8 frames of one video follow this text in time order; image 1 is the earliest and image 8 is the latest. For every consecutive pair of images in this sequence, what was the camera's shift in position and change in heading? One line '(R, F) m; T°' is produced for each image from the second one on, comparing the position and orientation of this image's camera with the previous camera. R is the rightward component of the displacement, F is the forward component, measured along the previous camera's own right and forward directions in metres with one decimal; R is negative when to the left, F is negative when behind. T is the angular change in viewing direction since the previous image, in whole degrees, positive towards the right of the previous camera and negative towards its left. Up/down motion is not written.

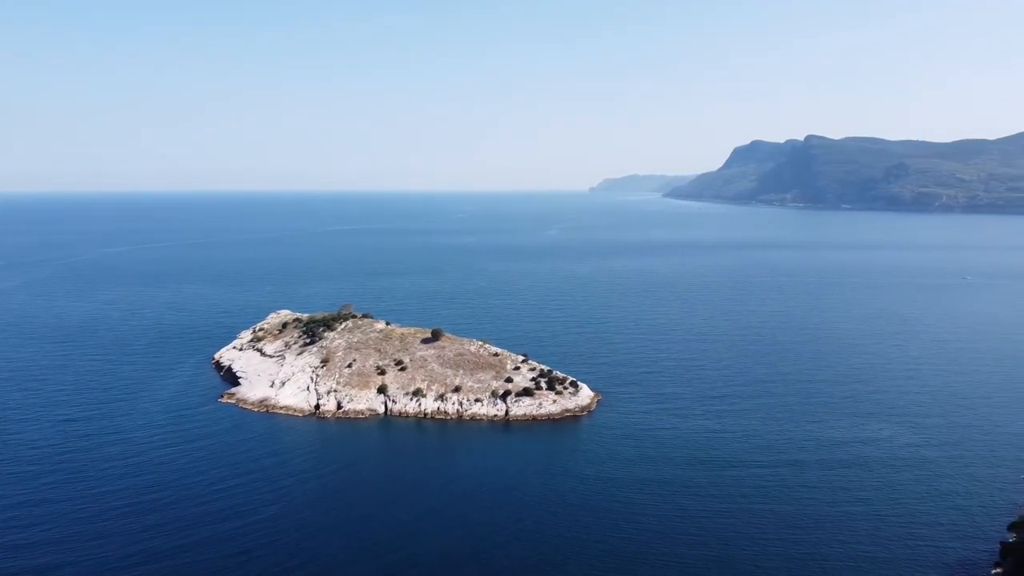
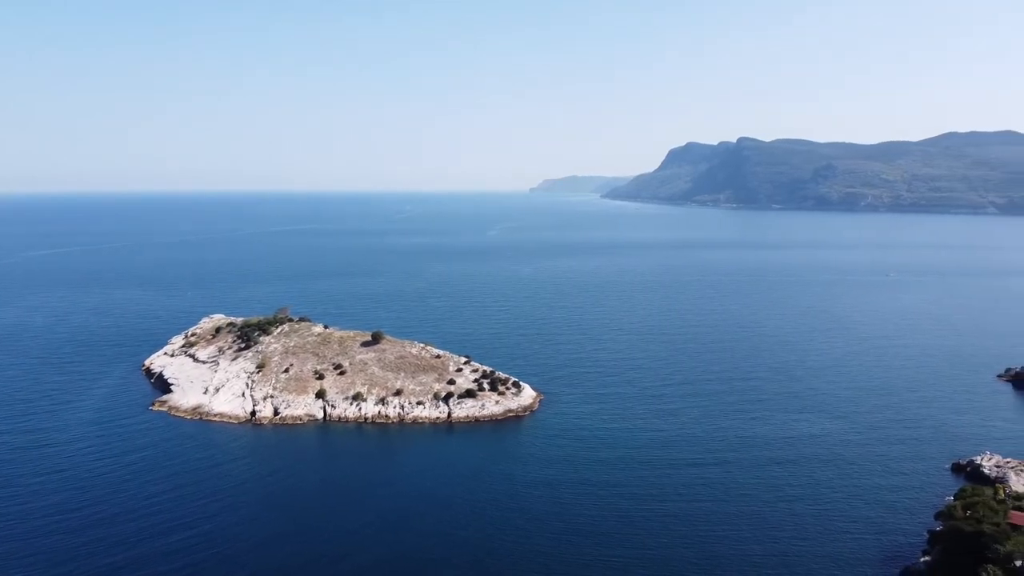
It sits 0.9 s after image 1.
(+2.8, +2.4) m; +4°
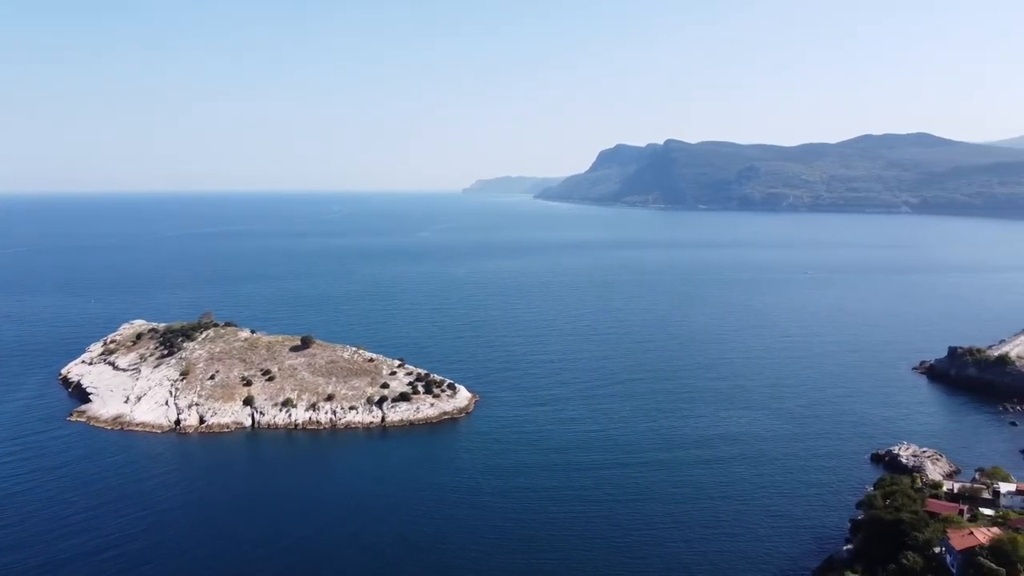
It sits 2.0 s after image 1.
(+0.3, +1.1) m; +5°
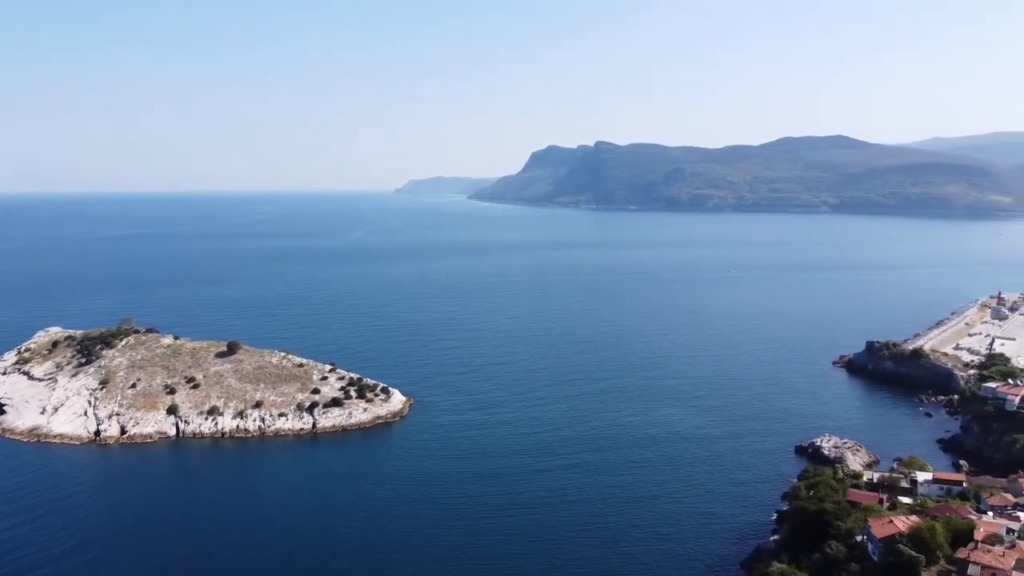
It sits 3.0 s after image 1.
(+0.2, +0.6) m; +5°
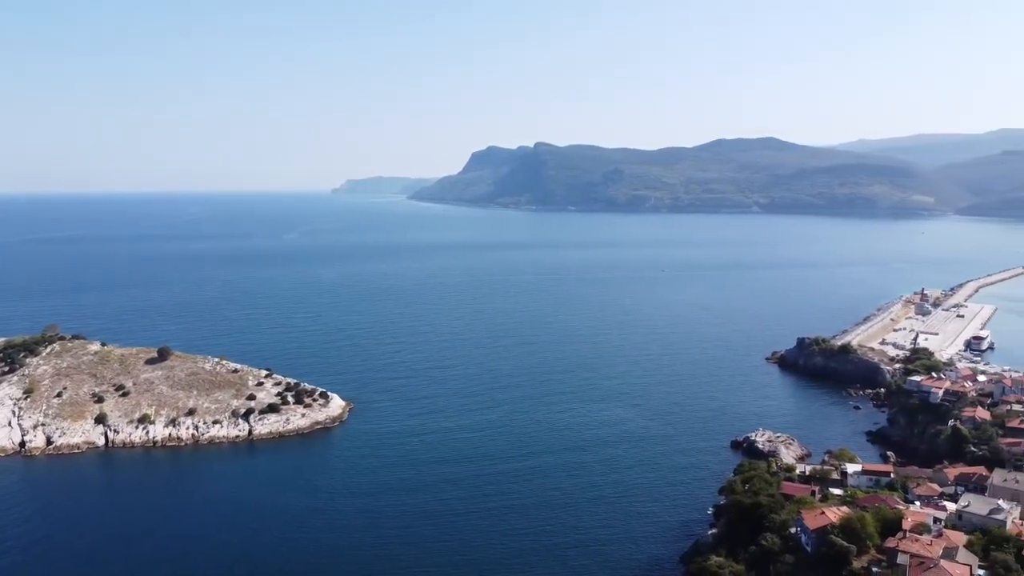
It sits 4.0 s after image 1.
(+0.1, +0.3) m; +5°
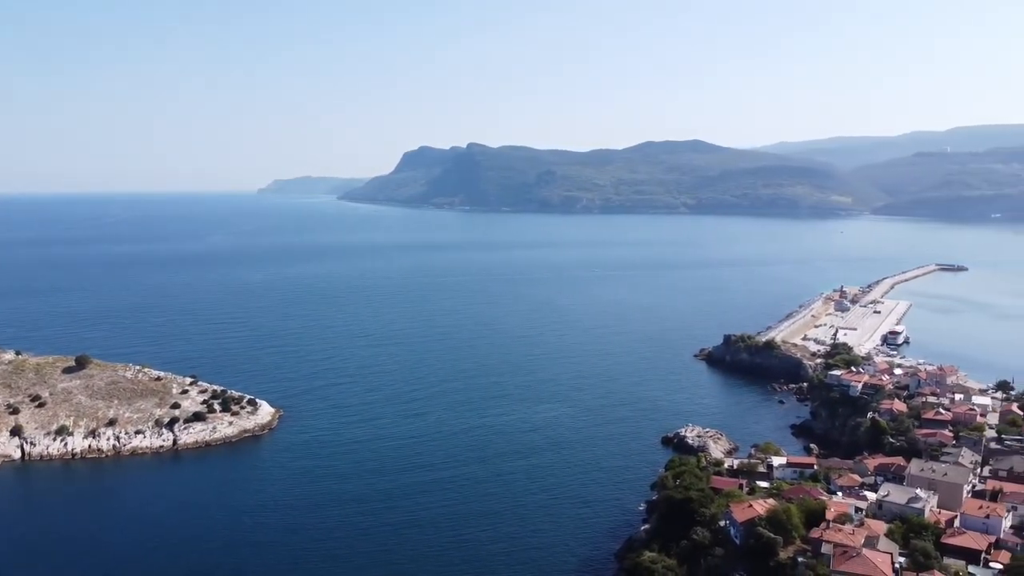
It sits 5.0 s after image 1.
(+0.1, +0.2) m; +5°
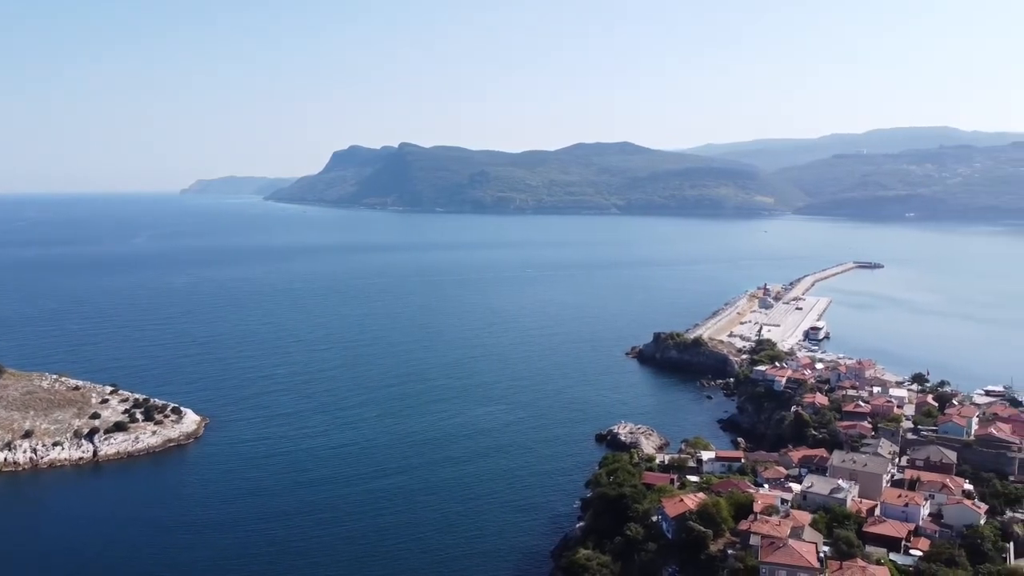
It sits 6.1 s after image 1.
(0.0, +0.1) m; +5°
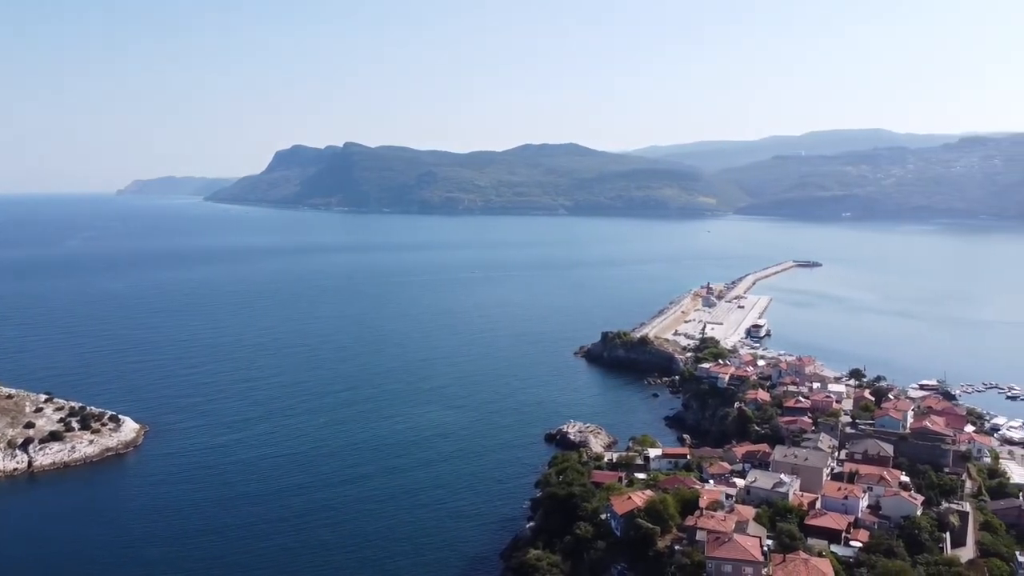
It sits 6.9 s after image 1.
(0.0, +0.1) m; +4°
